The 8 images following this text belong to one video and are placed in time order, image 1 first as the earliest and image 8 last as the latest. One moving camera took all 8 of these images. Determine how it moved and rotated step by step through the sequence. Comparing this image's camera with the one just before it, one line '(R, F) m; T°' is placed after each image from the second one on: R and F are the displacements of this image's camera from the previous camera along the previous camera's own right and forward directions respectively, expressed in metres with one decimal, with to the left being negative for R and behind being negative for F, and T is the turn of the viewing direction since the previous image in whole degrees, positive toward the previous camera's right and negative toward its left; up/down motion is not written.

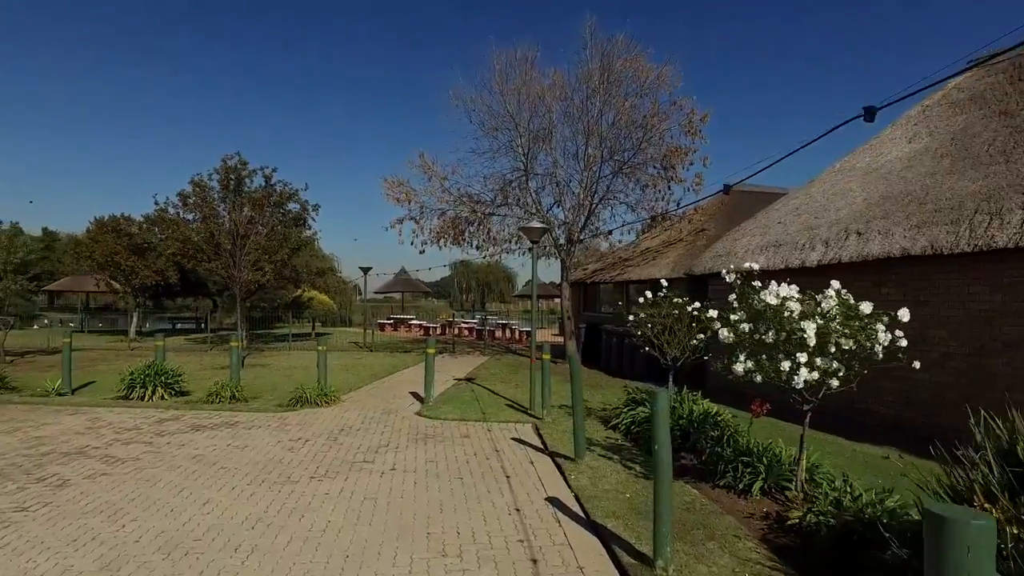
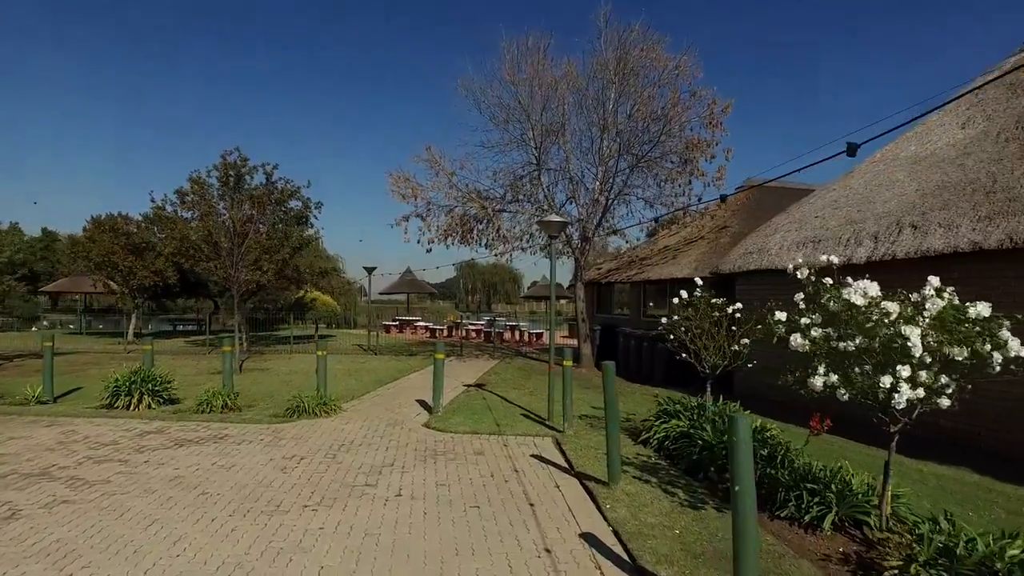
(-0.2, +0.9) m; 0°
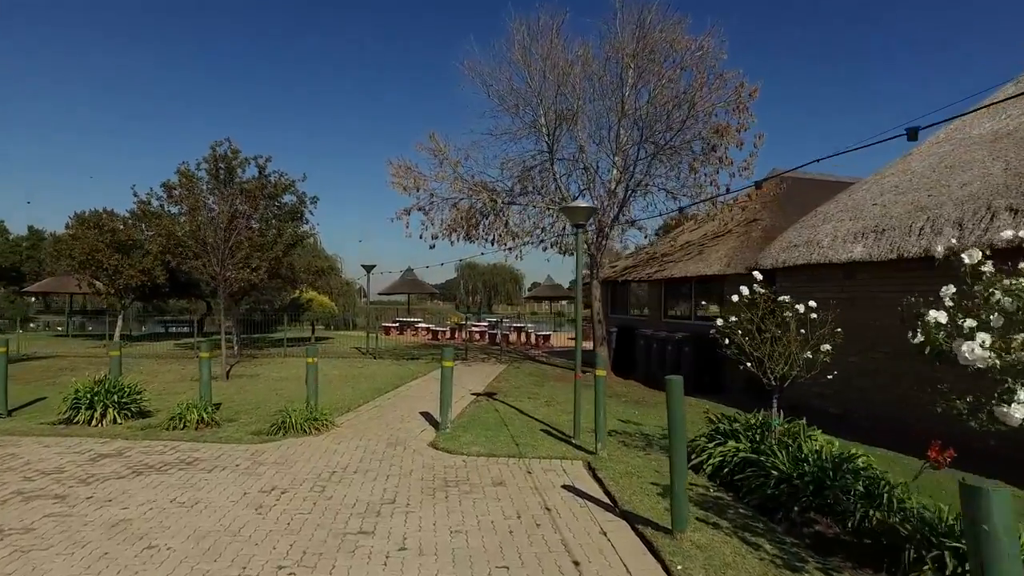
(-0.3, +1.3) m; 0°
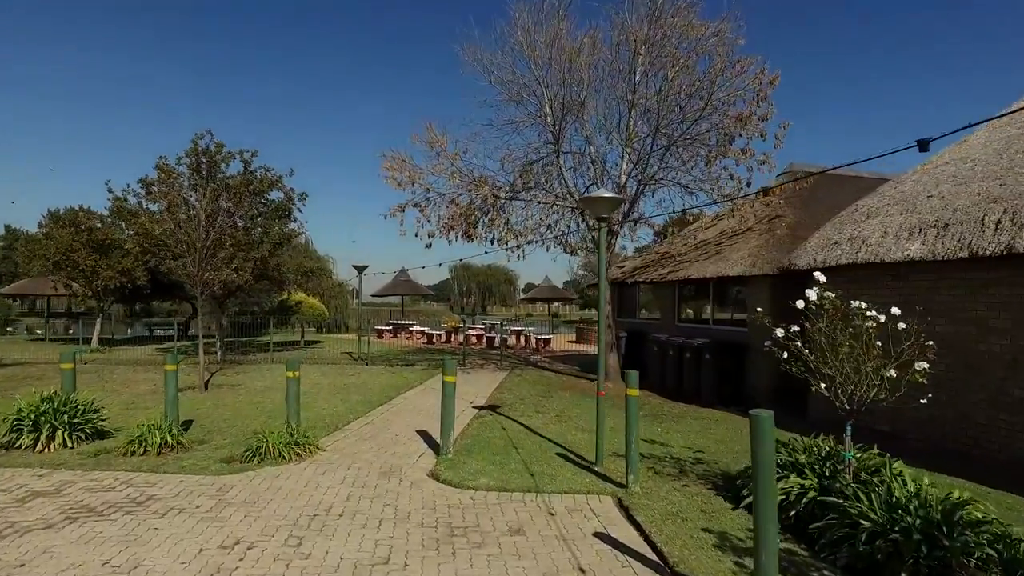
(-0.2, +1.2) m; +1°
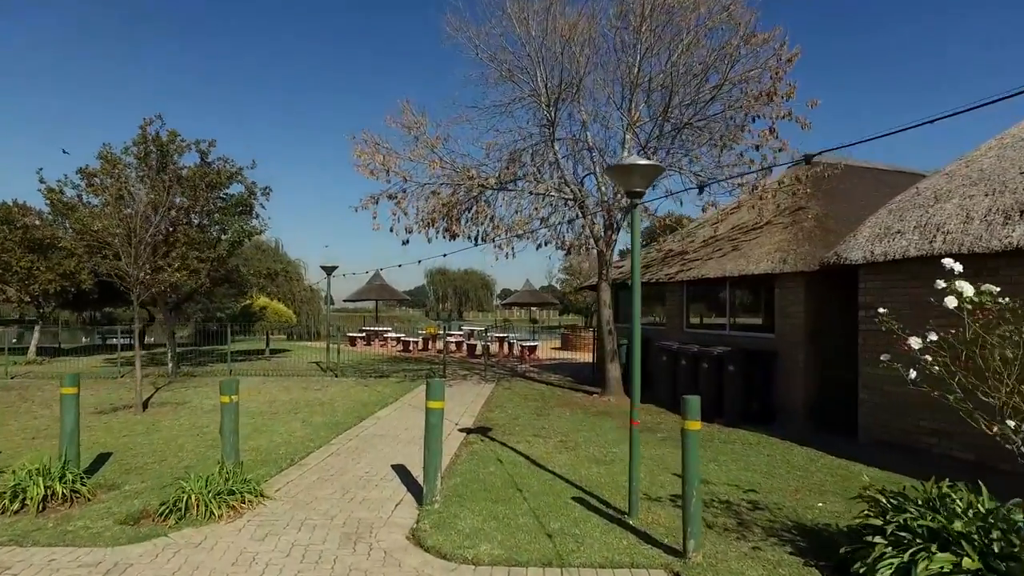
(-0.3, +1.8) m; +2°
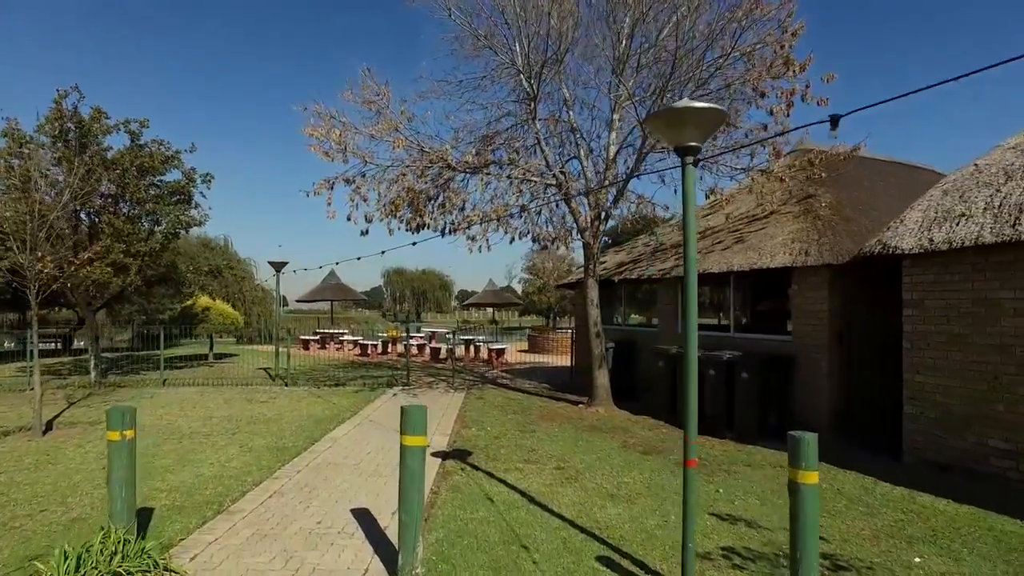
(-0.3, +1.6) m; +4°
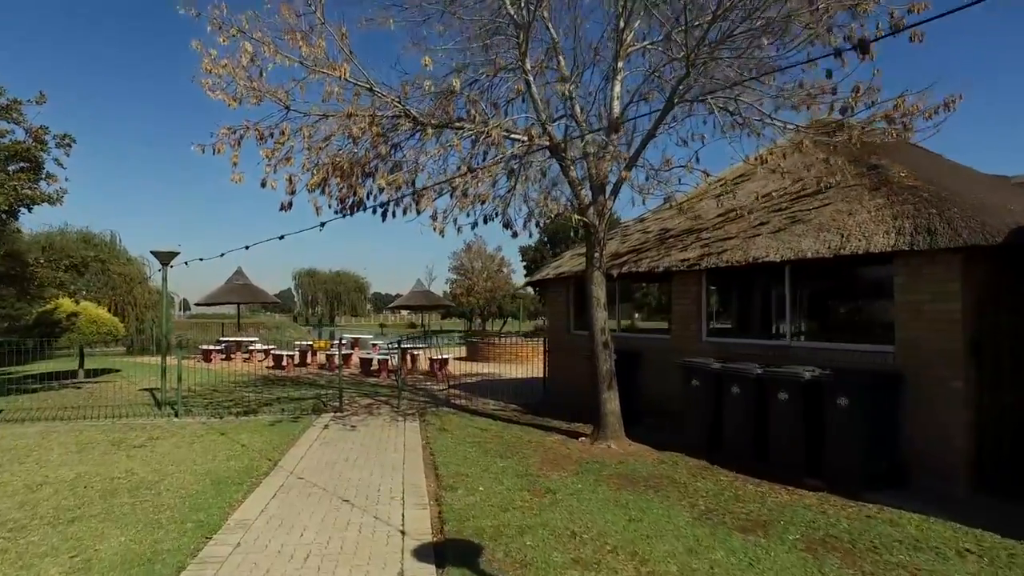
(-0.9, +3.2) m; +7°
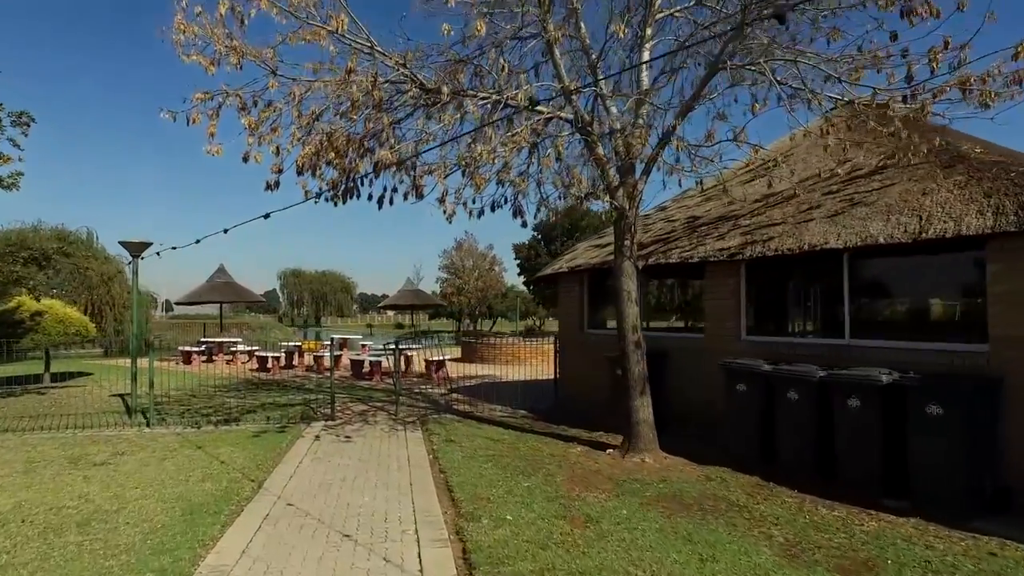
(-0.4, +1.1) m; +1°
